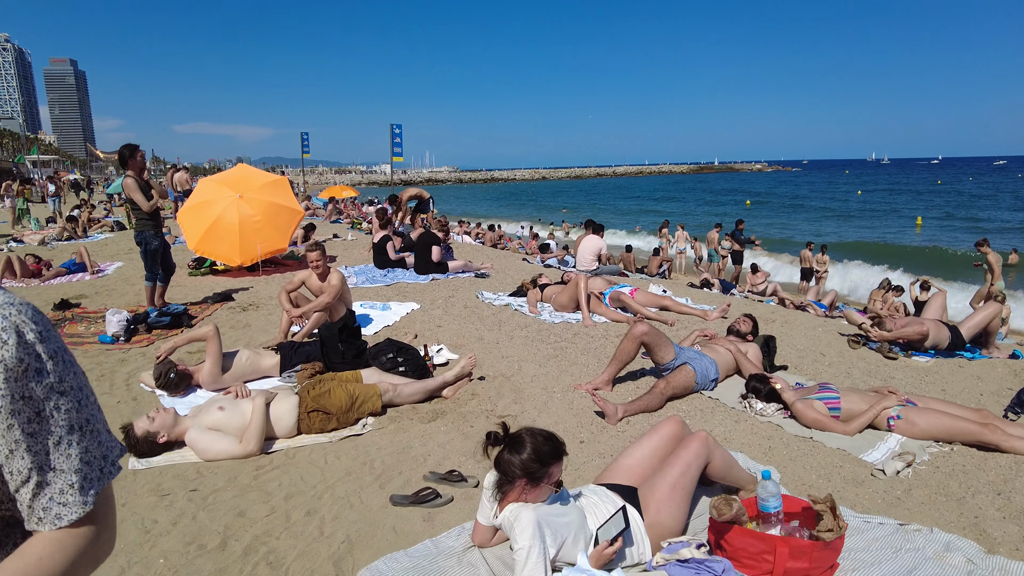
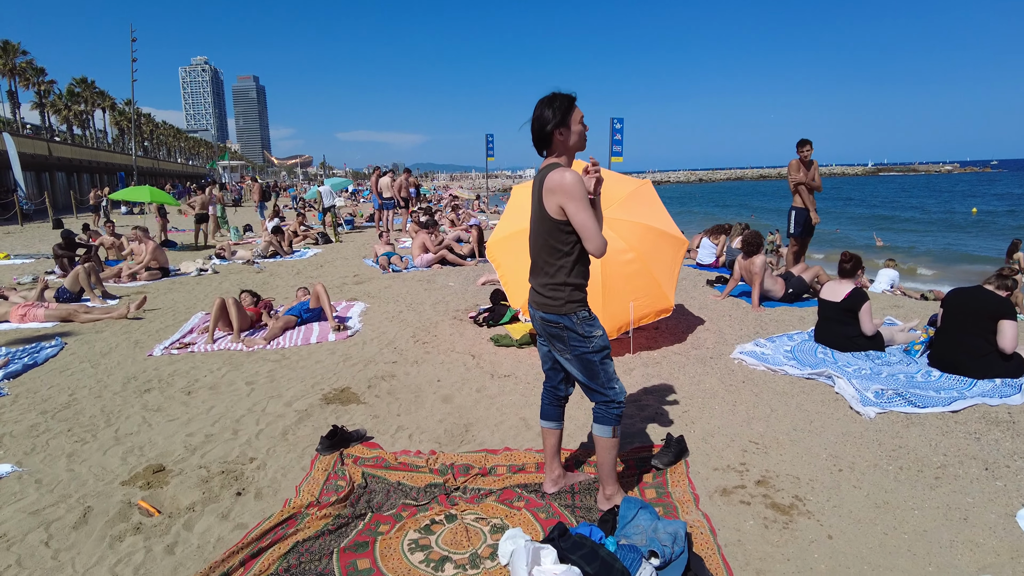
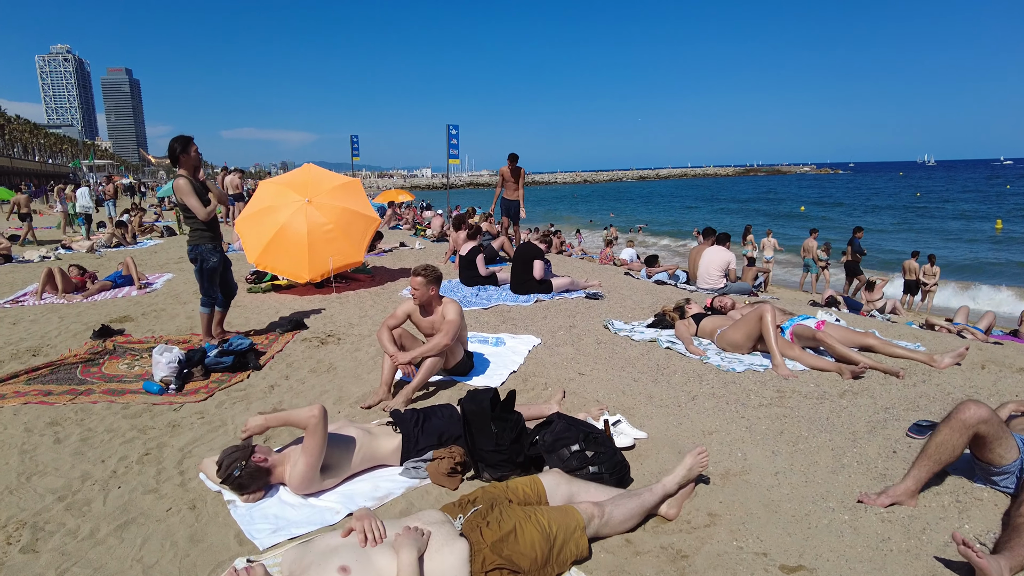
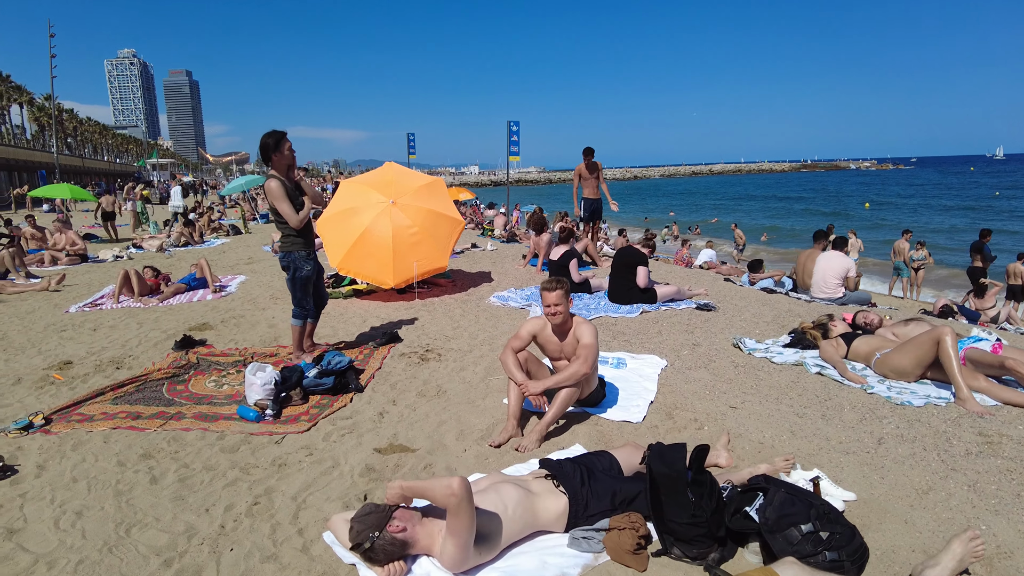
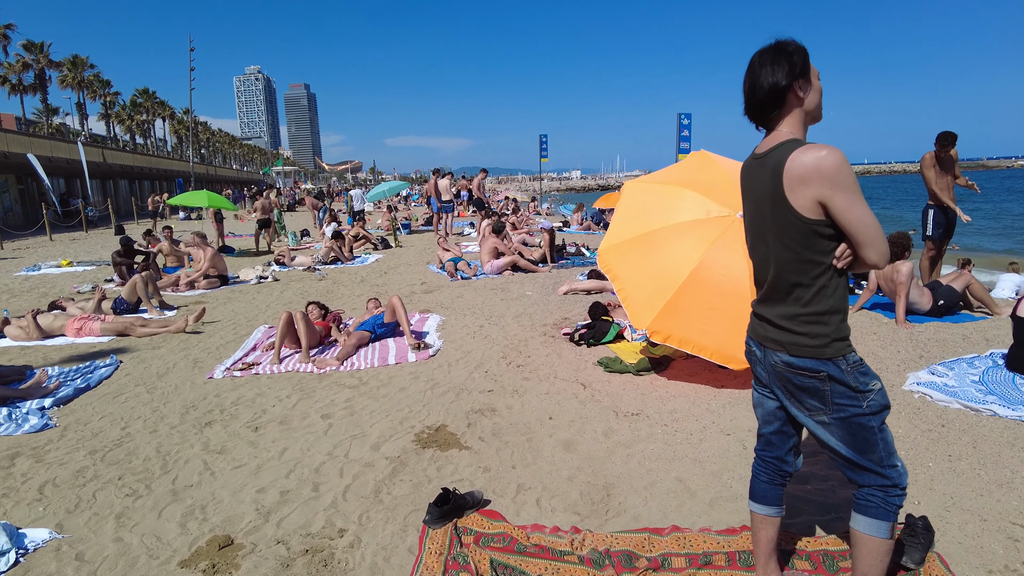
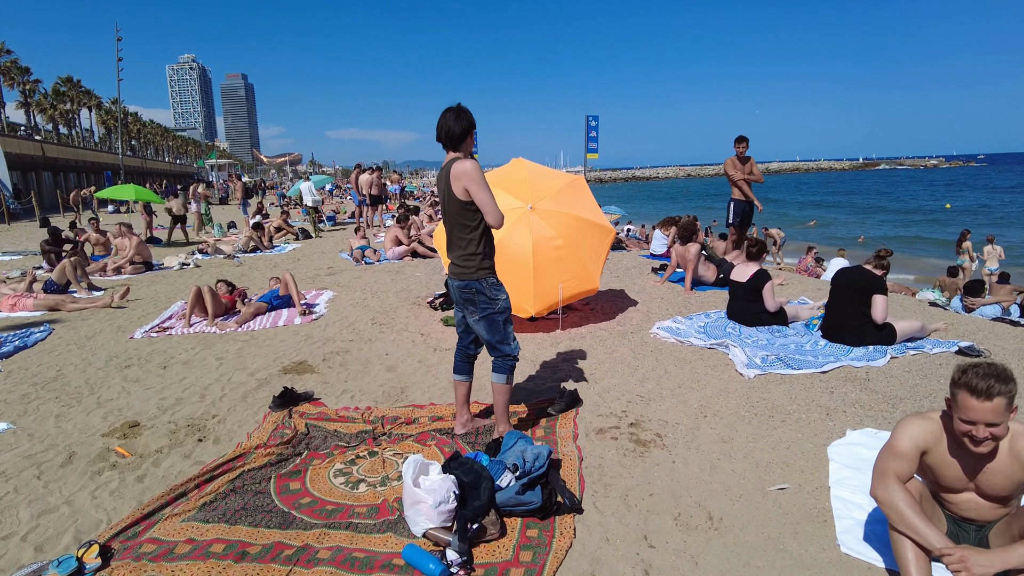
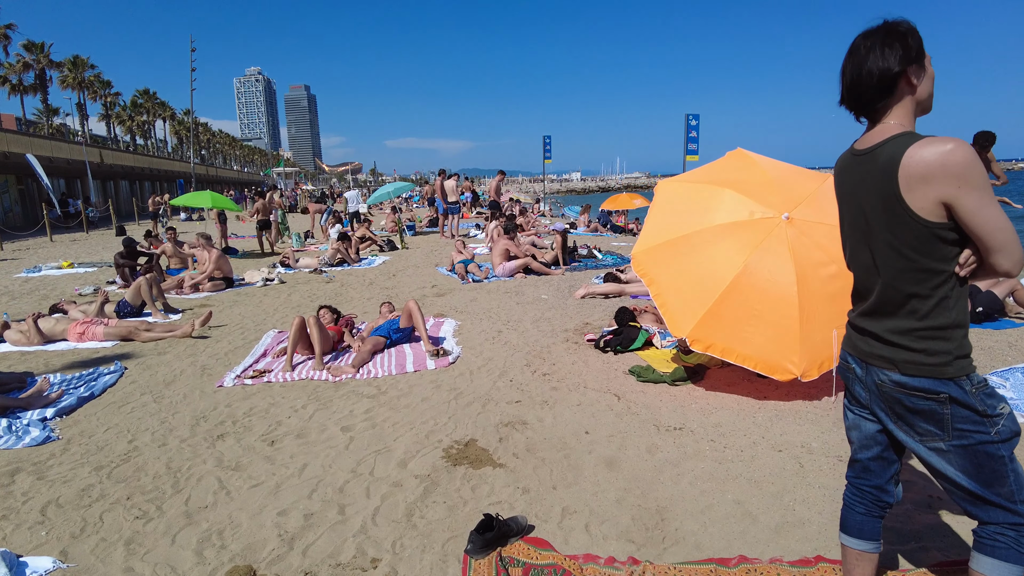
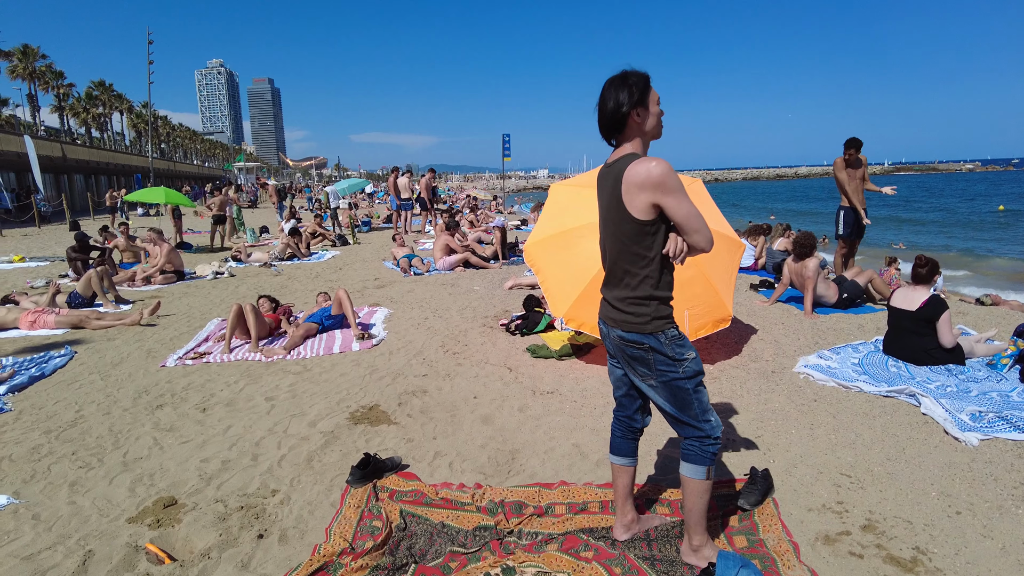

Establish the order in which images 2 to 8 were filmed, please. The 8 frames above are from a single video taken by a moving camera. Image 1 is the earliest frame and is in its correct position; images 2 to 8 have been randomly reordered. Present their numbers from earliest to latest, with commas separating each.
3, 4, 6, 2, 8, 5, 7
